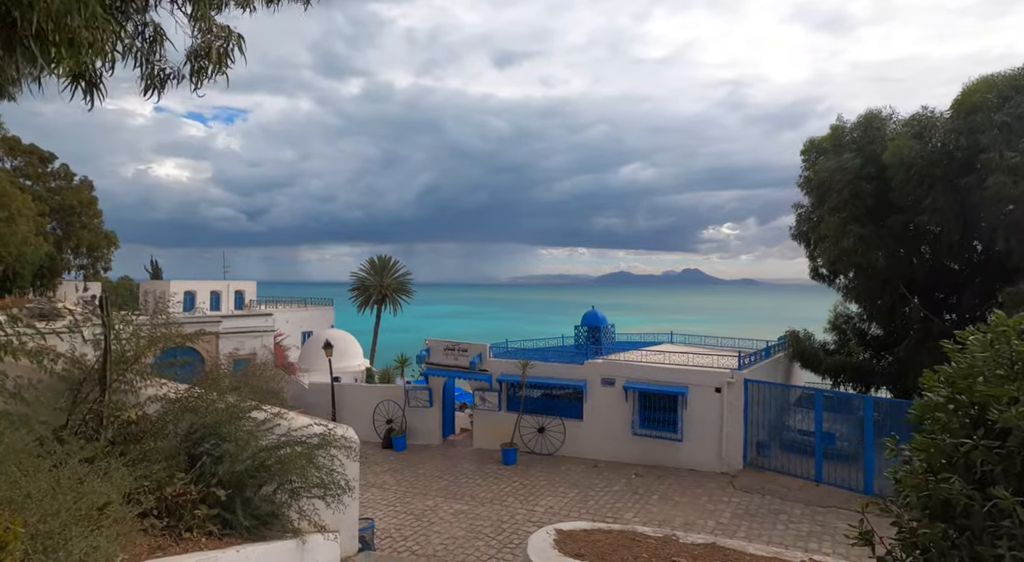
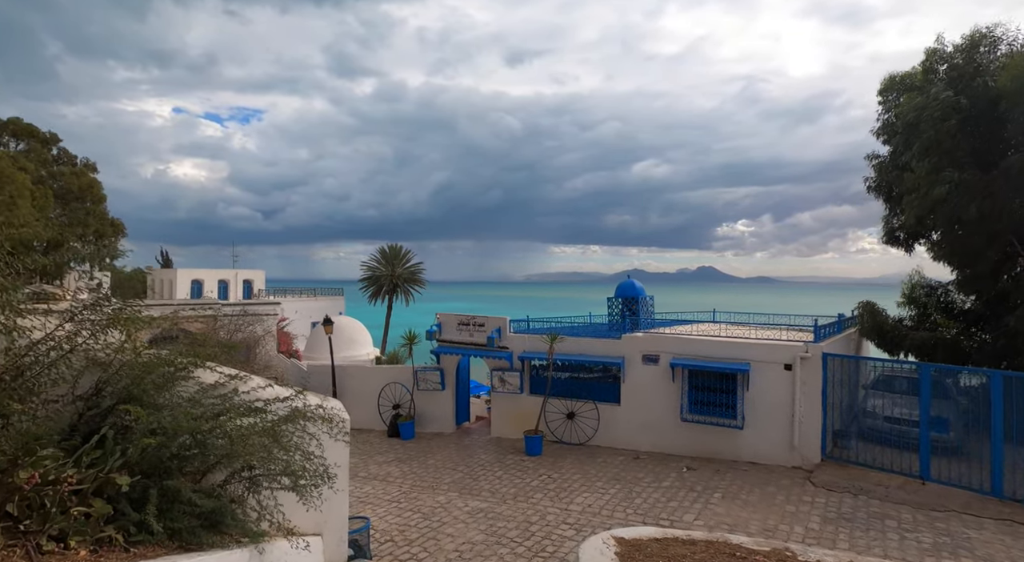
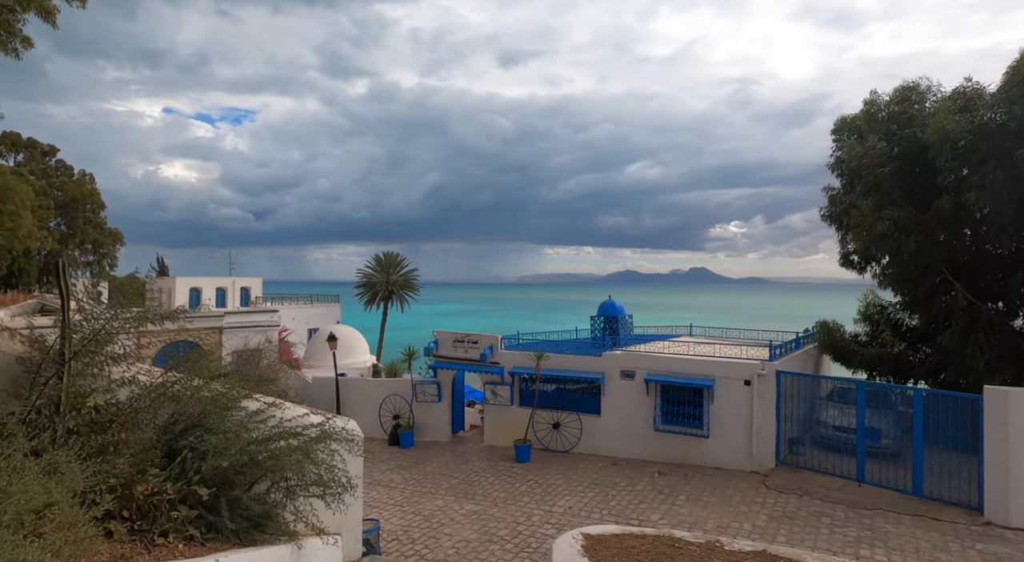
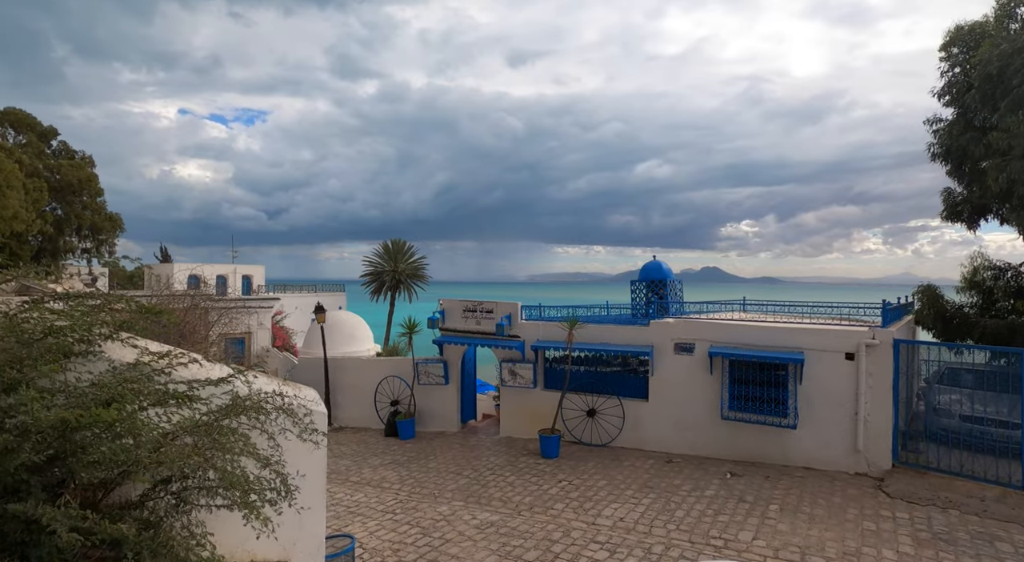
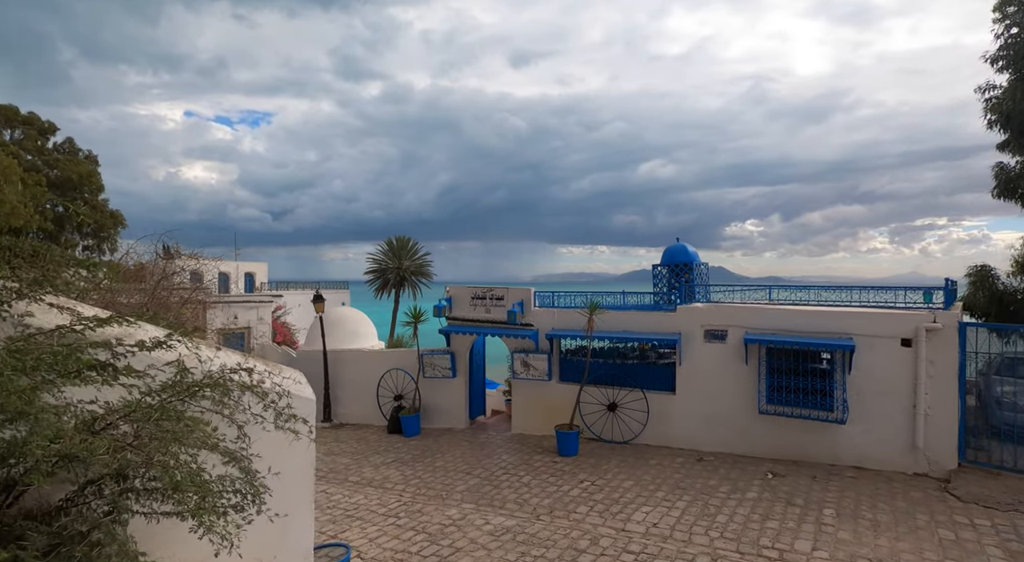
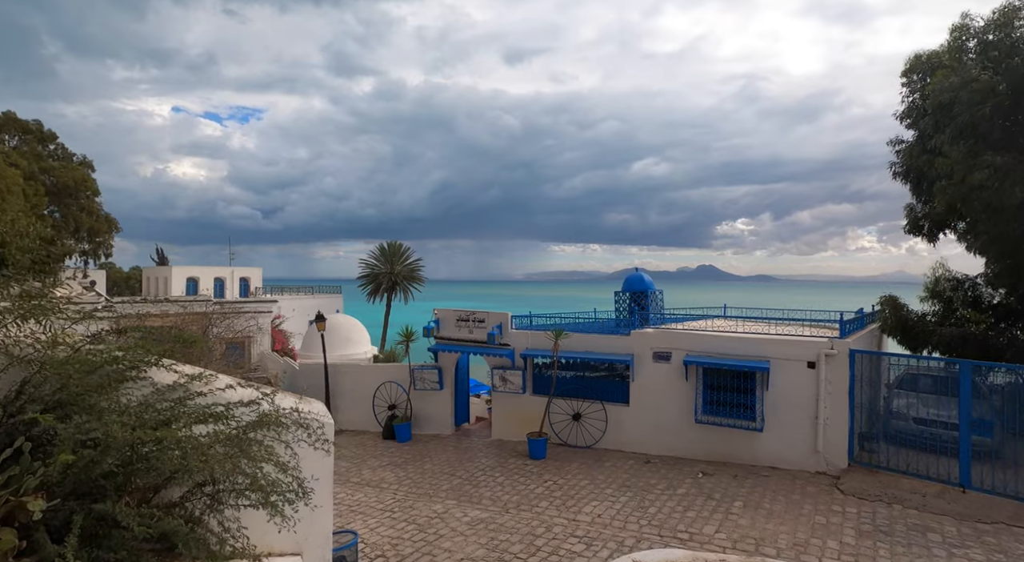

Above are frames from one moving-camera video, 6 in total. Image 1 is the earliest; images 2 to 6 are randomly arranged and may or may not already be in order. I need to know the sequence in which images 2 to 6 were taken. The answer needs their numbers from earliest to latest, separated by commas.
3, 2, 6, 4, 5
